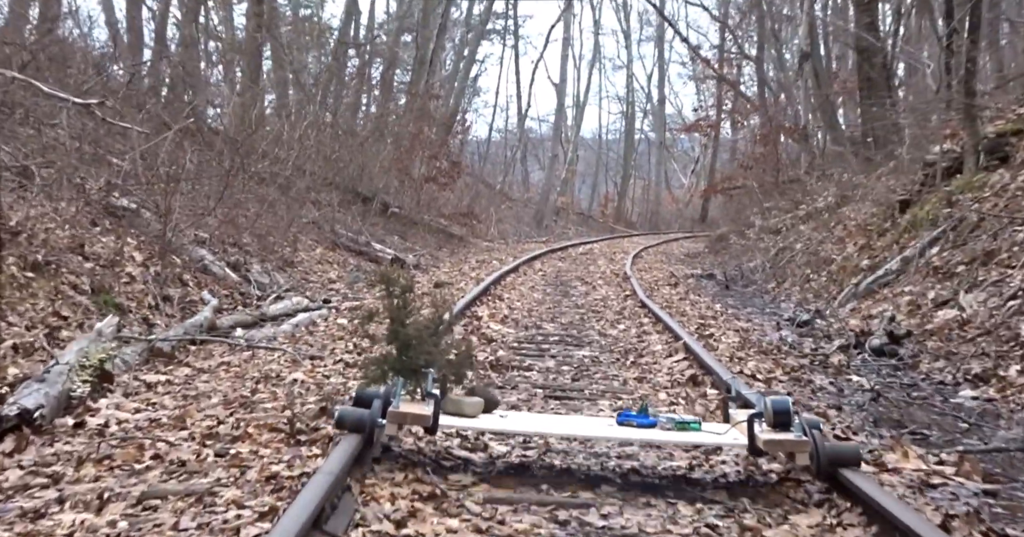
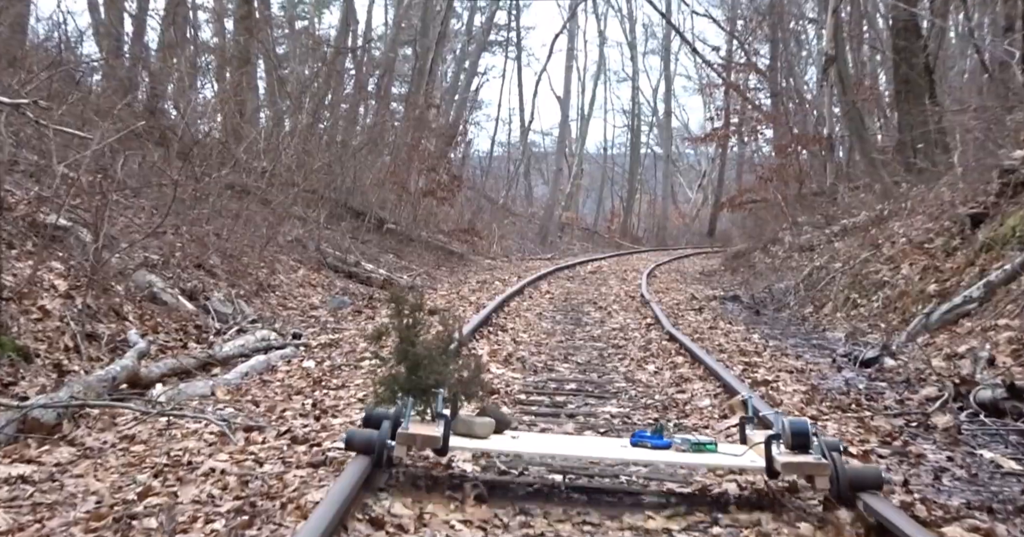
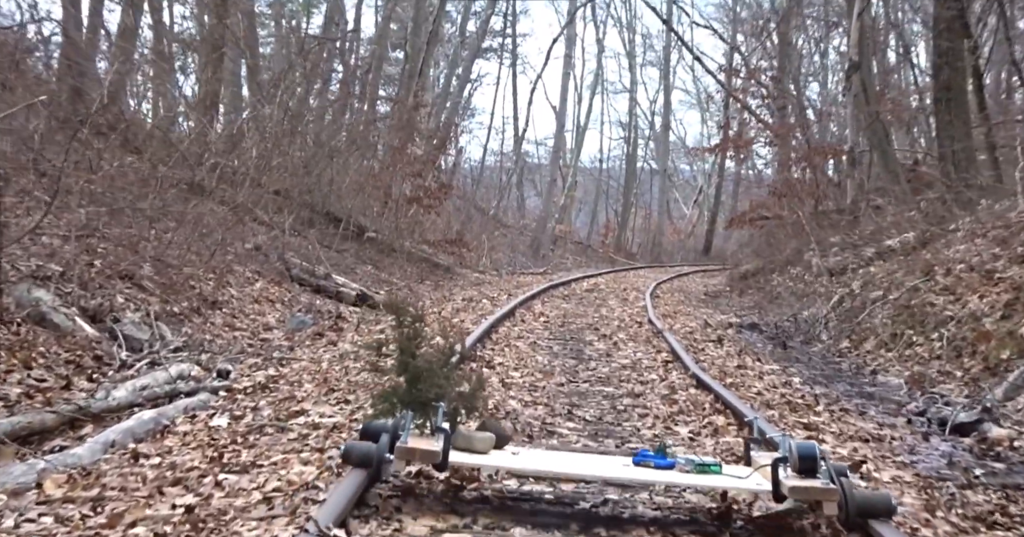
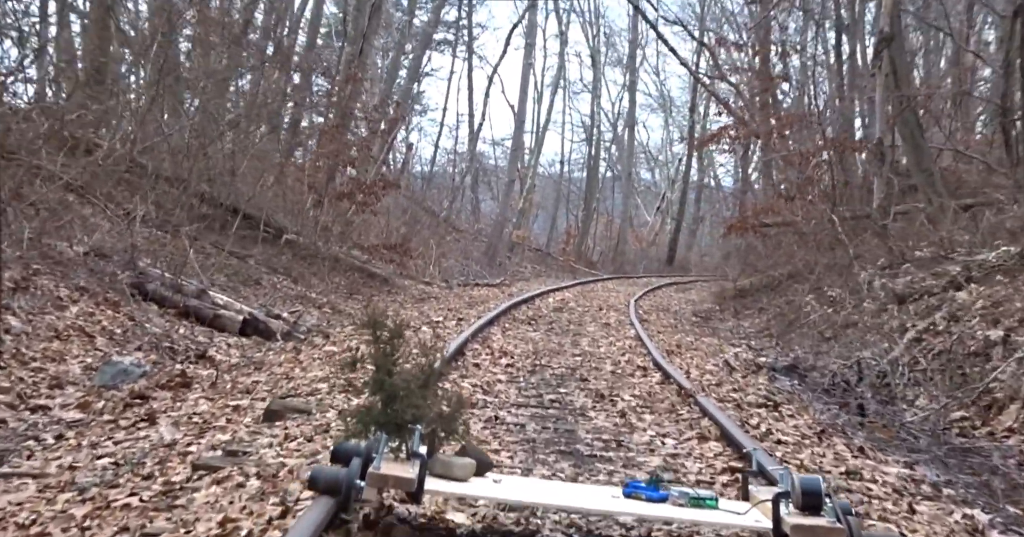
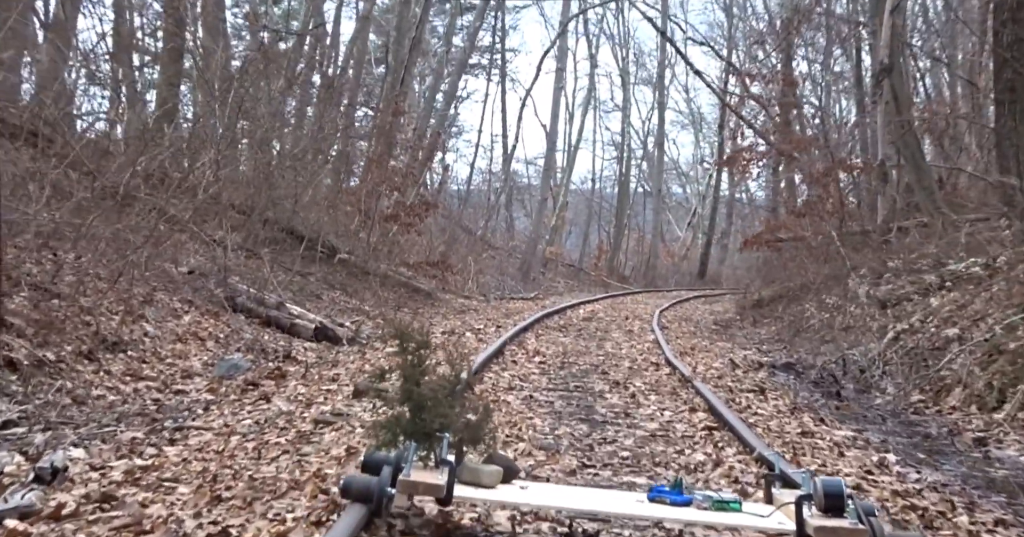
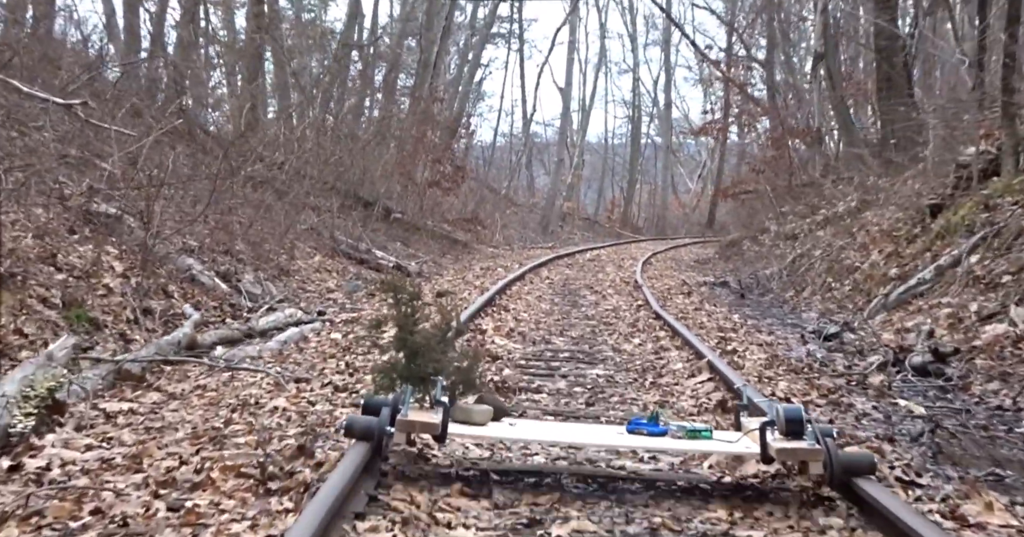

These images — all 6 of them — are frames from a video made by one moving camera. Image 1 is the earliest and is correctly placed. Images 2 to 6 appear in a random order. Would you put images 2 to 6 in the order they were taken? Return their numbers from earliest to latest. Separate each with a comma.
6, 2, 3, 5, 4
